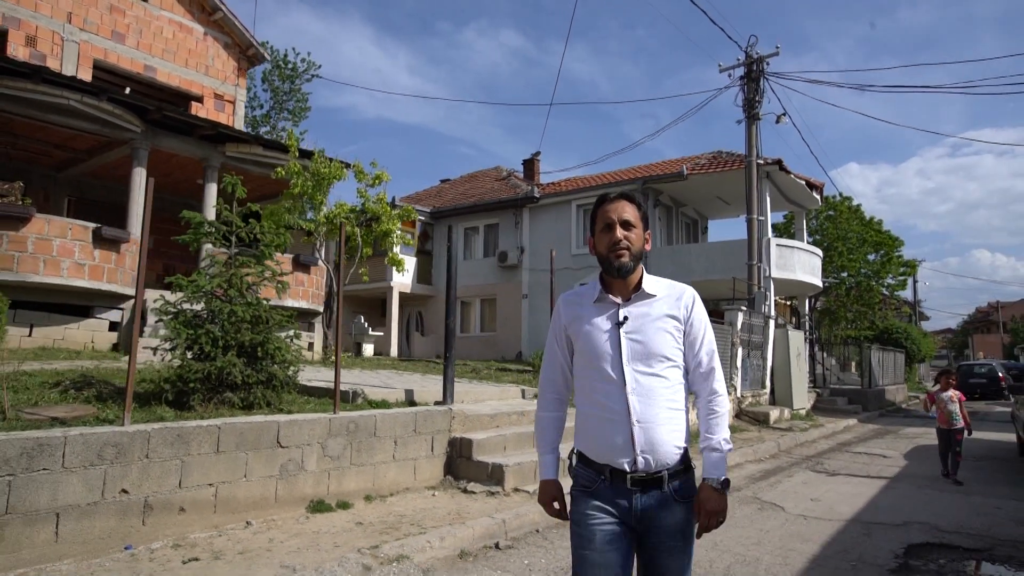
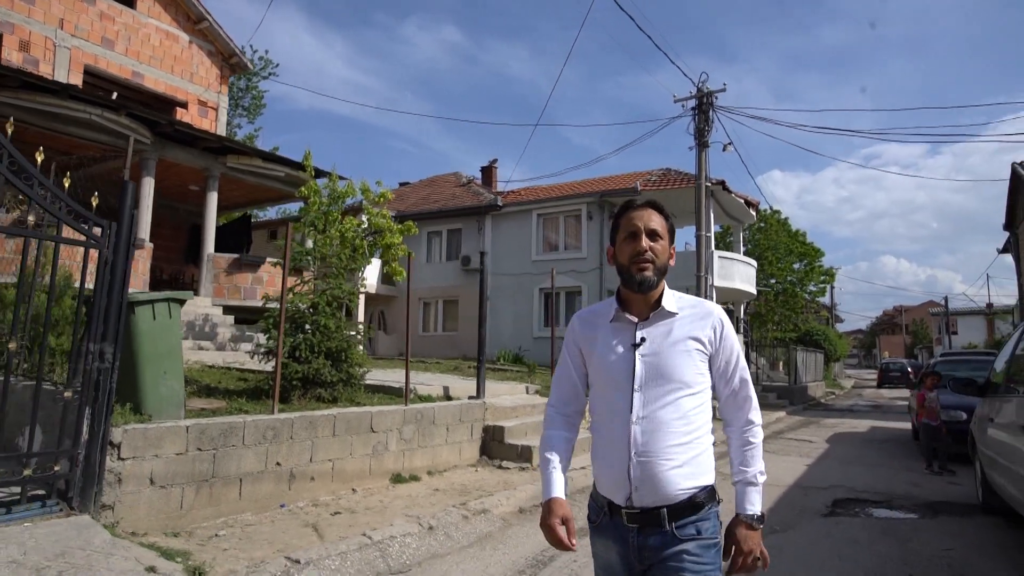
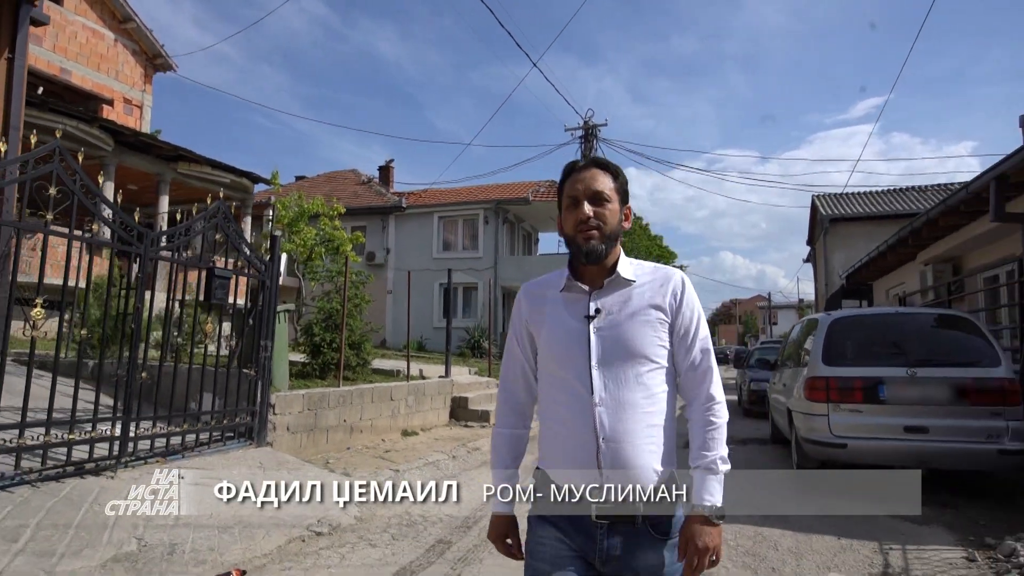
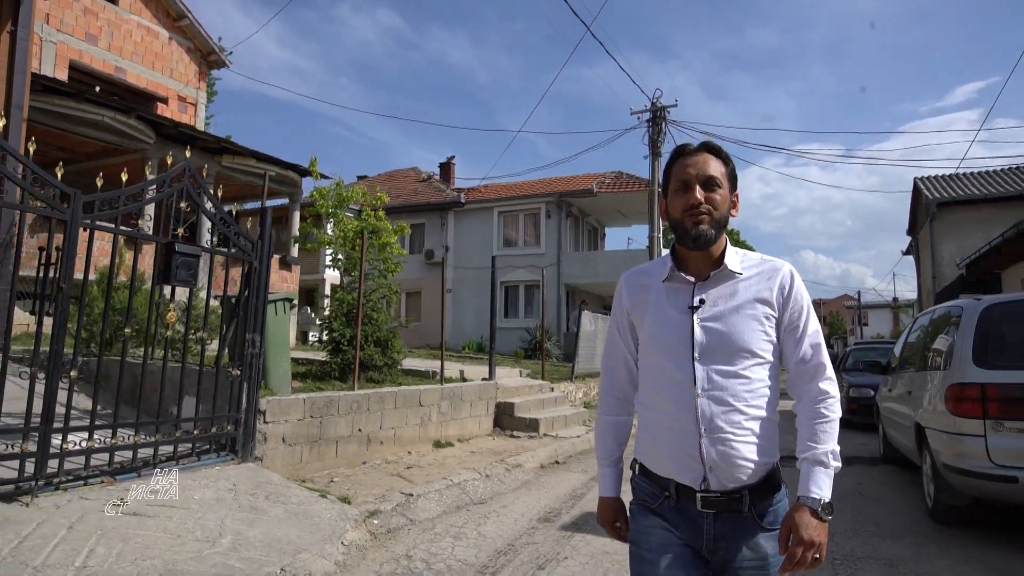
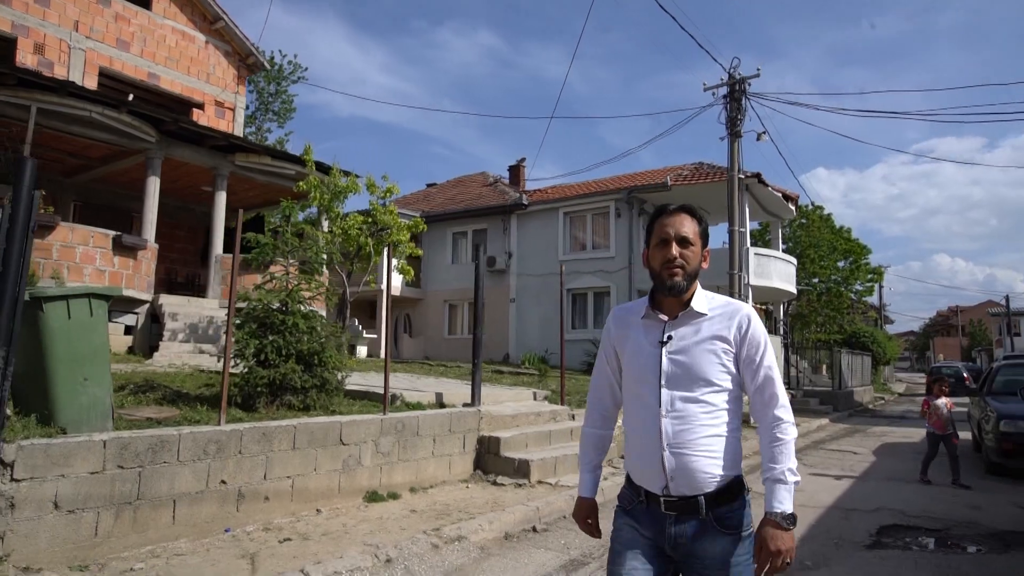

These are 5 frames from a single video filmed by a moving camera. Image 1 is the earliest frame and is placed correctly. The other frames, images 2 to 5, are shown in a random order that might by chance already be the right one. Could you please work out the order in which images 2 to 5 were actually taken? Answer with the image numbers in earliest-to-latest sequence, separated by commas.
5, 2, 4, 3
